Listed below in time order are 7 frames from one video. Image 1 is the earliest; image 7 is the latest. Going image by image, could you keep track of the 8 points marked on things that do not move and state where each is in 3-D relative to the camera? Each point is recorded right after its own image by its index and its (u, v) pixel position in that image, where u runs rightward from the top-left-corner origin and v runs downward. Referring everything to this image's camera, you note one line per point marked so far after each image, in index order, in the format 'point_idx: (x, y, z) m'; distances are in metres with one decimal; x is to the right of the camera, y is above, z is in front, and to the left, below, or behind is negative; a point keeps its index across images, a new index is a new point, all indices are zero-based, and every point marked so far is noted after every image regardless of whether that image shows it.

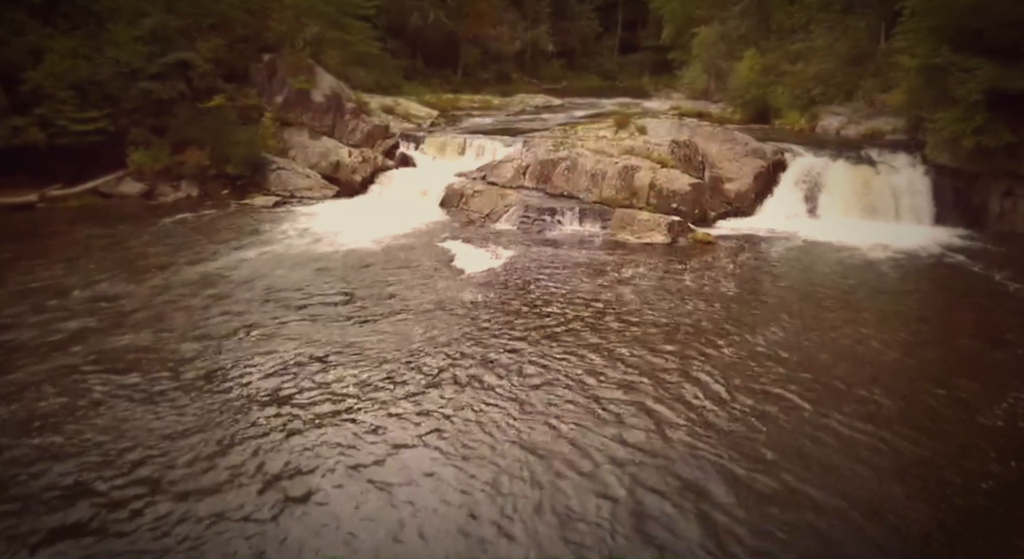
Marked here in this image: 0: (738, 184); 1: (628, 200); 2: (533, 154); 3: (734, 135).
0: (+3.9, +1.6, +10.3) m
1: (+1.9, +1.3, +9.9) m
2: (+0.4, +2.3, +11.1) m
3: (+4.0, +2.6, +10.8) m
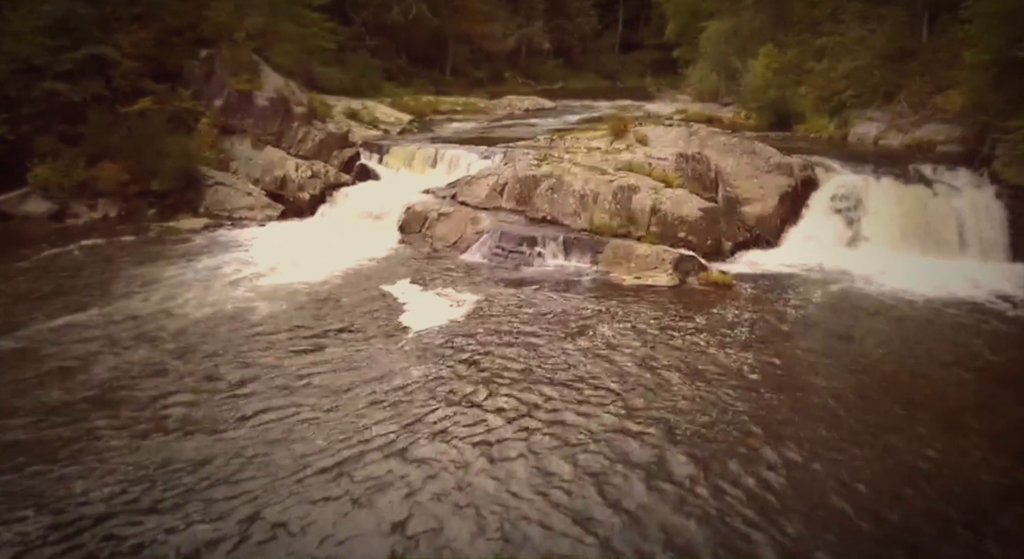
0: (+3.5, +1.0, +8.4) m
1: (+1.5, +0.7, +8.0) m
2: (0.0, +1.7, +9.3) m
3: (+3.6, +2.0, +9.0) m
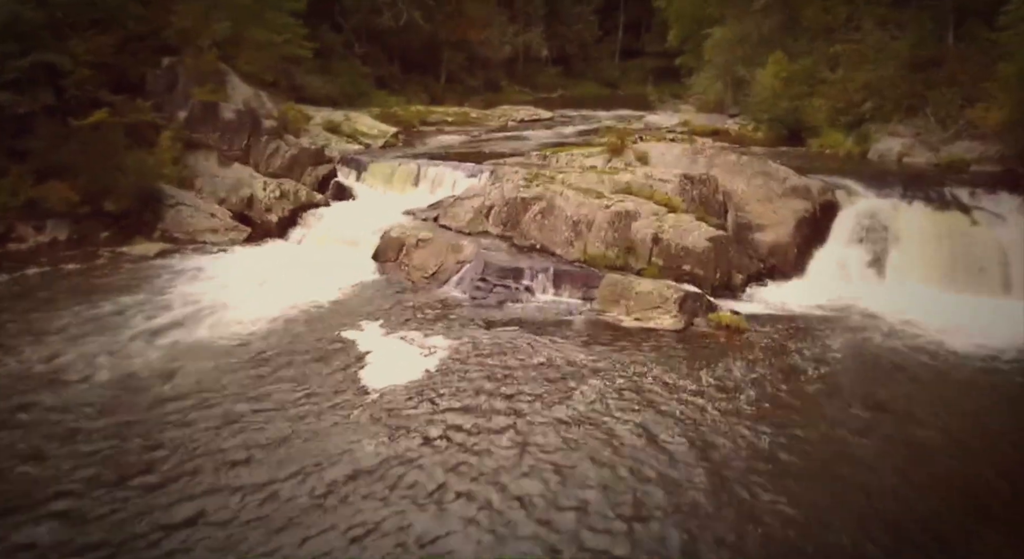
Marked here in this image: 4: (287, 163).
0: (+3.3, +0.6, +7.5) m
1: (+1.3, +0.2, +7.1) m
2: (-0.2, +1.3, +8.4) m
3: (+3.5, +1.5, +8.1) m
4: (-3.8, +1.9, +10.1) m
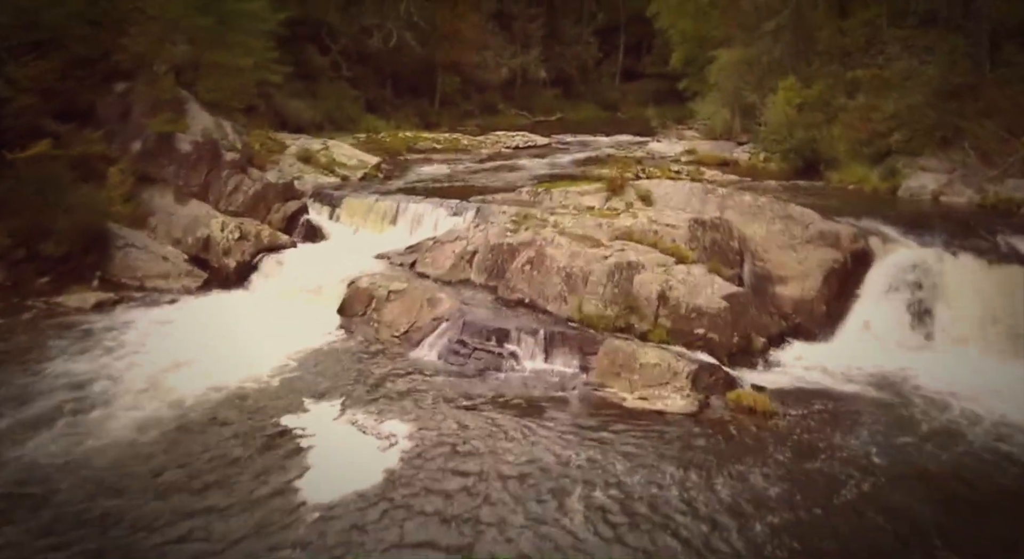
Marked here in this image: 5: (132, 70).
0: (+3.1, -0.1, +6.5) m
1: (+1.2, -0.4, +6.1) m
2: (-0.4, +0.6, +7.4) m
3: (+3.3, +0.8, +7.1) m
4: (-3.9, +1.2, +9.1) m
5: (-5.0, +2.8, +7.9) m
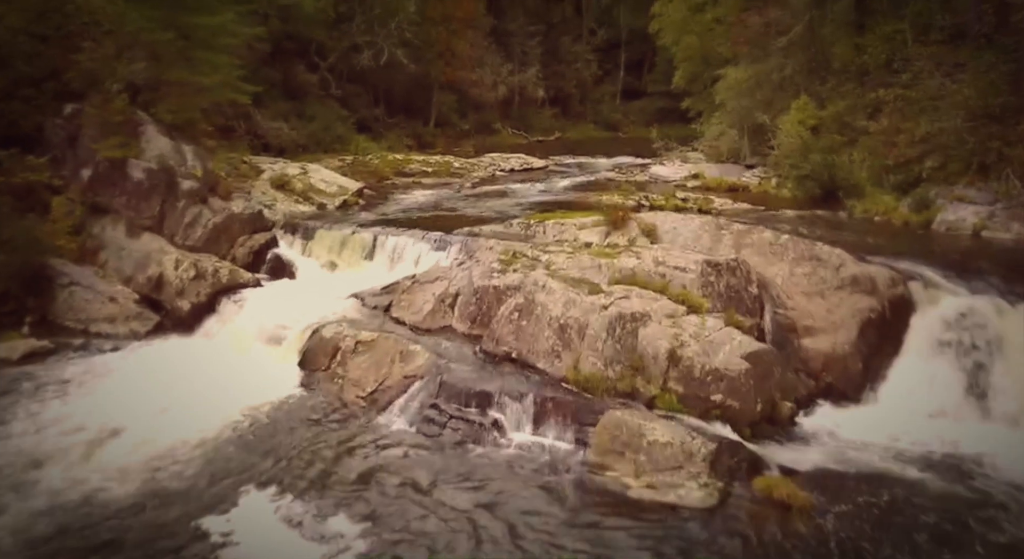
0: (+3.0, -0.6, +5.6) m
1: (+1.0, -0.9, +5.2) m
2: (-0.5, +0.1, +6.6) m
3: (+3.1, +0.3, +6.2) m
4: (-4.1, +0.7, +8.2) m
5: (-5.1, +2.2, +7.1) m
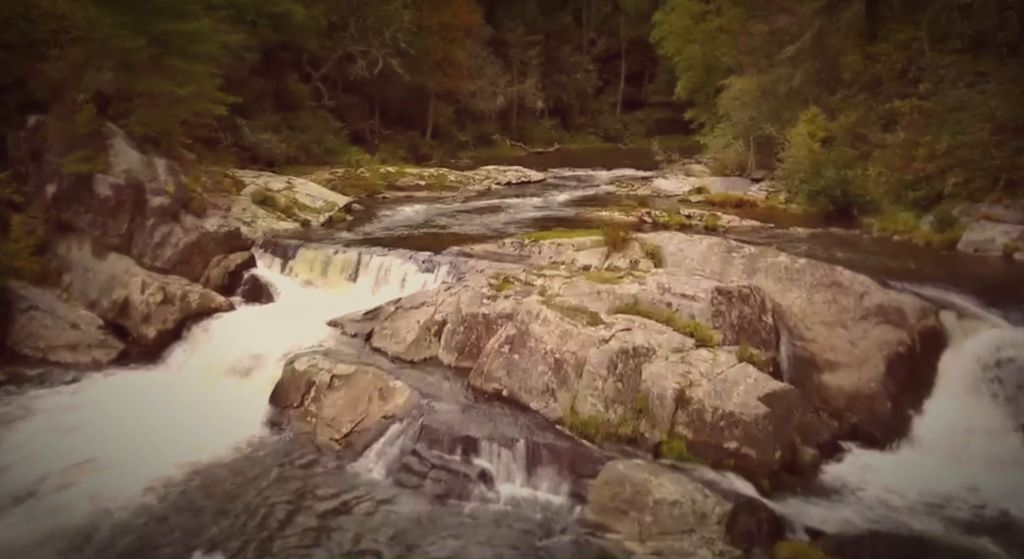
0: (+2.9, -0.8, +5.0) m
1: (+0.9, -1.1, +4.6) m
2: (-0.6, -0.2, +6.0) m
3: (+3.1, +0.1, +5.7) m
4: (-4.2, +0.4, +7.7) m
5: (-5.2, +2.0, +6.6) m
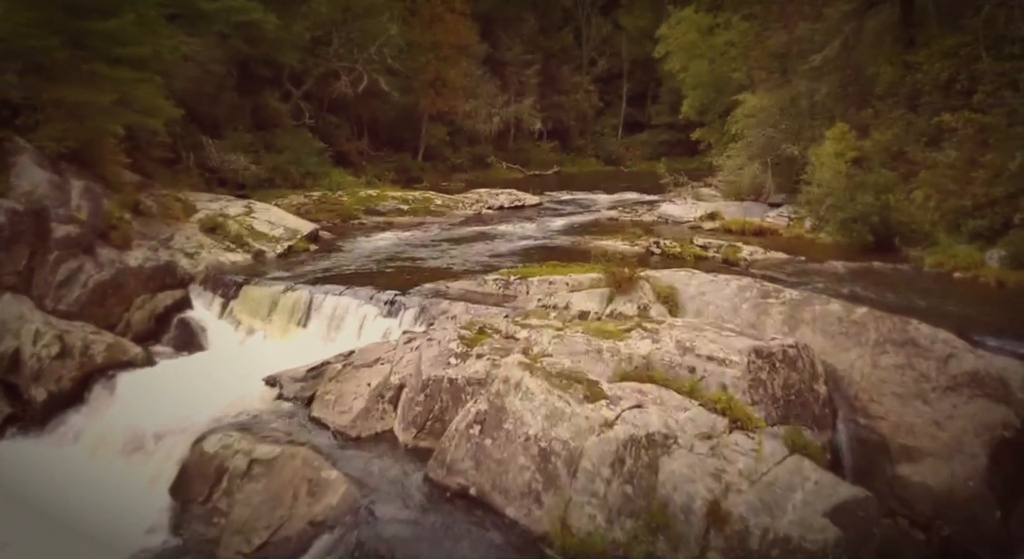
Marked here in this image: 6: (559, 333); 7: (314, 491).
0: (+2.7, -1.2, +3.7) m
1: (+0.7, -1.5, +3.3) m
2: (-0.8, -0.6, +4.7) m
3: (+2.9, -0.3, +4.4) m
4: (-4.3, -0.1, +6.4) m
5: (-5.4, +1.5, +5.4) m
6: (+0.4, -0.4, +4.7) m
7: (-1.3, -1.4, +4.0) m
